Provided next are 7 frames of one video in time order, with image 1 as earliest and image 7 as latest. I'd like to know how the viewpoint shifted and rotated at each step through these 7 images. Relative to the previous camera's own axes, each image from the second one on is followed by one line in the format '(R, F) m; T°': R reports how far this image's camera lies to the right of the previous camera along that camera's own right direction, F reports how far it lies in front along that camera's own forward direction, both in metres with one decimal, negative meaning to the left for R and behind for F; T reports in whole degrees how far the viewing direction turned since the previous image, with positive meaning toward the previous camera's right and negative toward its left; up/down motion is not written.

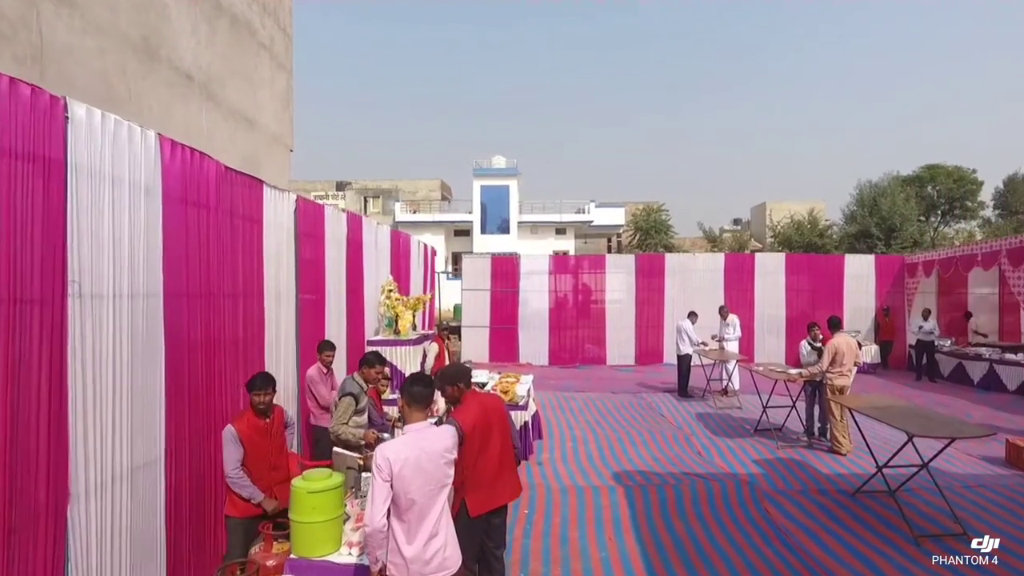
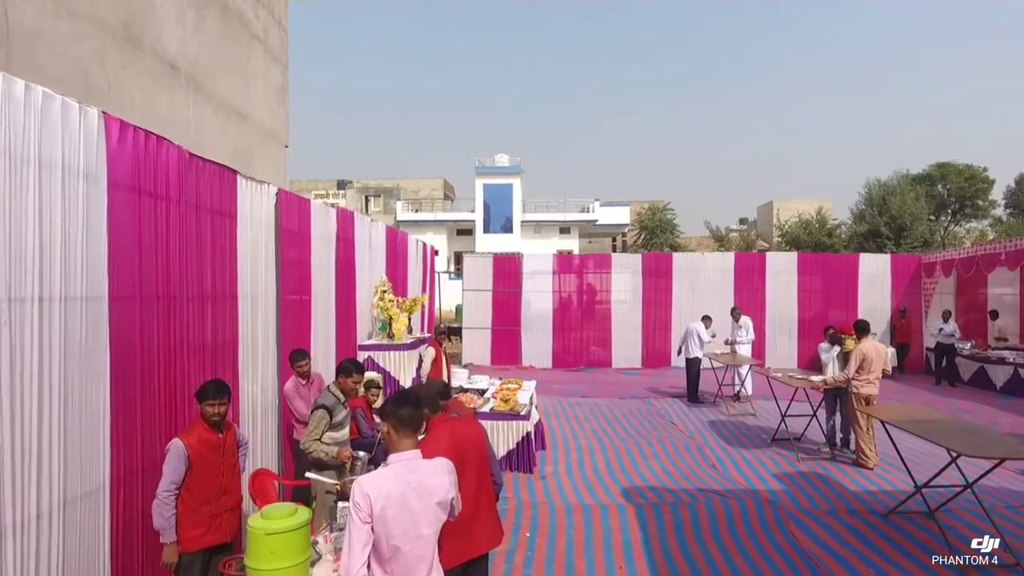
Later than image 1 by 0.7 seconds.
(0.0, +0.5) m; 0°
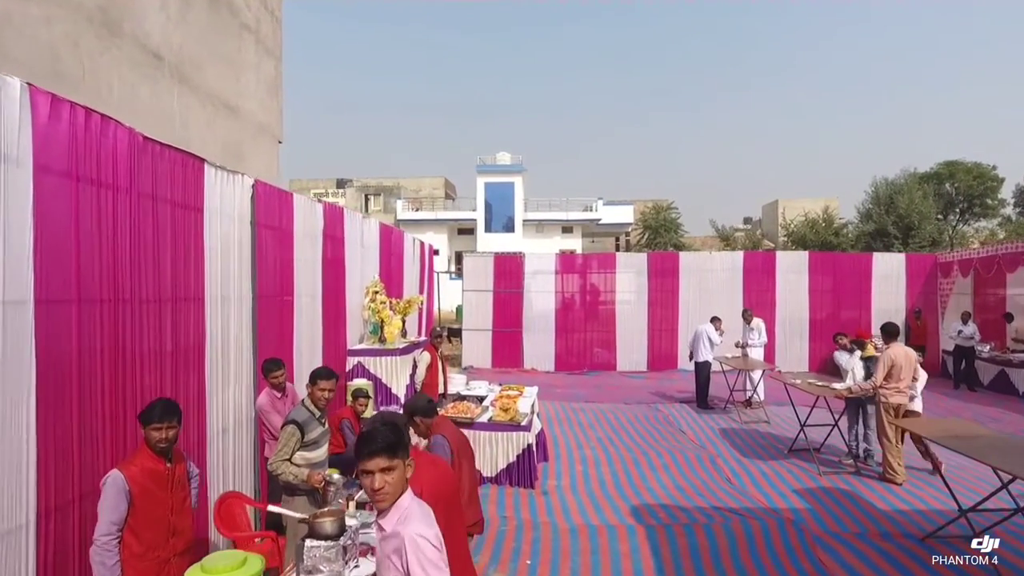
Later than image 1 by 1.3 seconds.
(0.0, +0.5) m; 0°
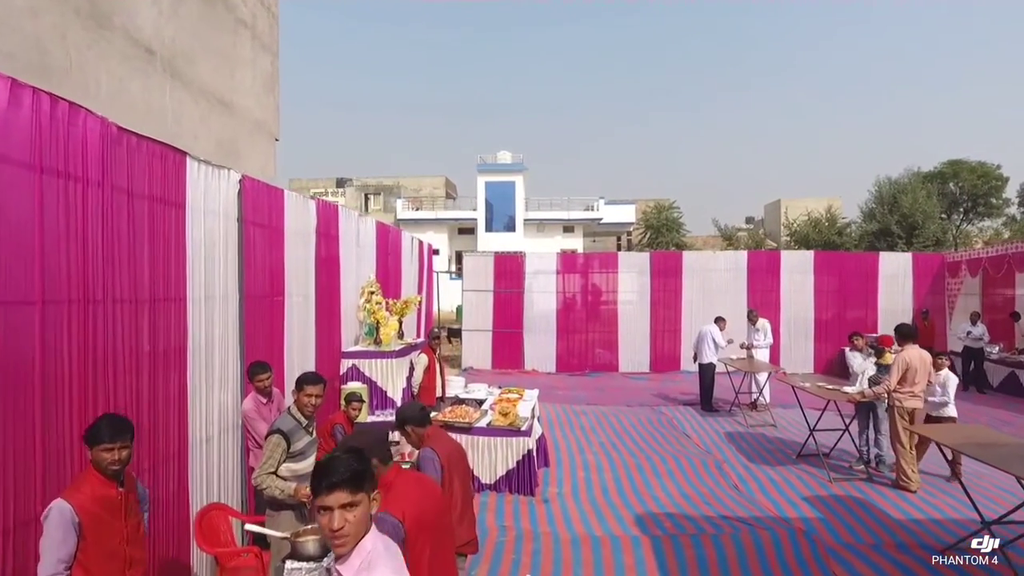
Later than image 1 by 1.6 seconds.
(0.0, +0.2) m; 0°
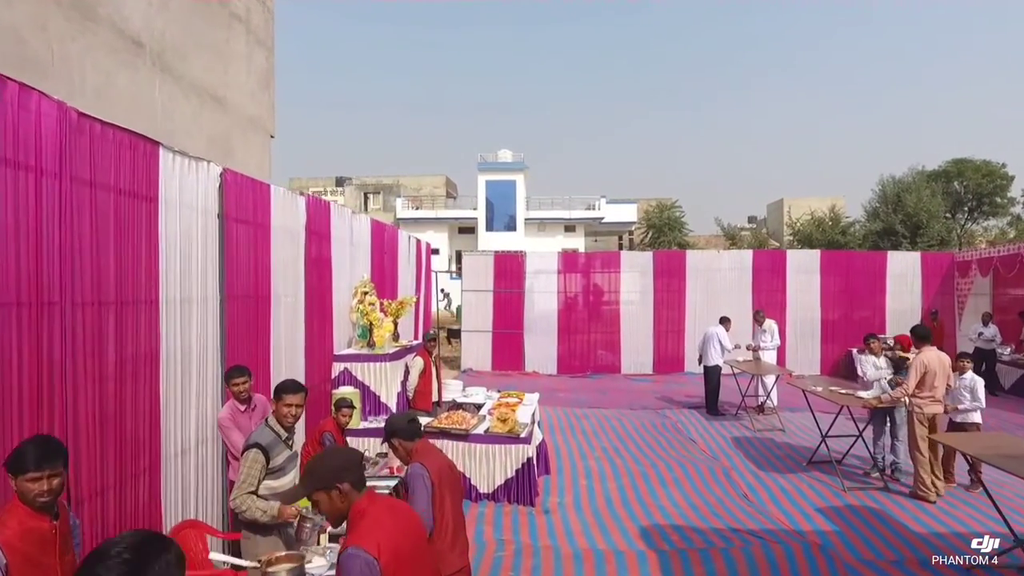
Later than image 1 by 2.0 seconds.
(0.0, +0.3) m; 0°
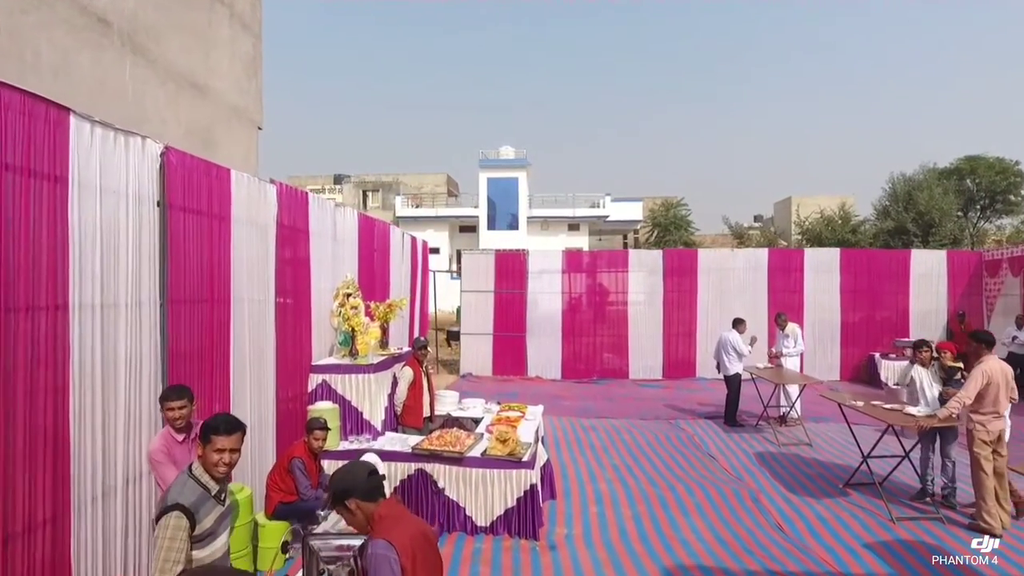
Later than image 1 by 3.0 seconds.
(0.0, +0.7) m; 0°
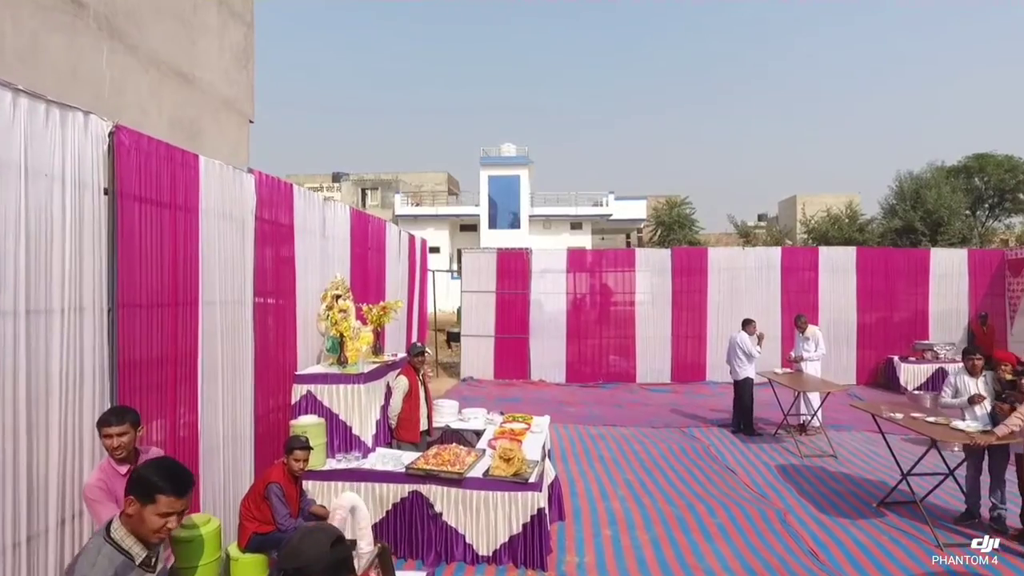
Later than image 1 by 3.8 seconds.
(0.0, +0.5) m; 0°
